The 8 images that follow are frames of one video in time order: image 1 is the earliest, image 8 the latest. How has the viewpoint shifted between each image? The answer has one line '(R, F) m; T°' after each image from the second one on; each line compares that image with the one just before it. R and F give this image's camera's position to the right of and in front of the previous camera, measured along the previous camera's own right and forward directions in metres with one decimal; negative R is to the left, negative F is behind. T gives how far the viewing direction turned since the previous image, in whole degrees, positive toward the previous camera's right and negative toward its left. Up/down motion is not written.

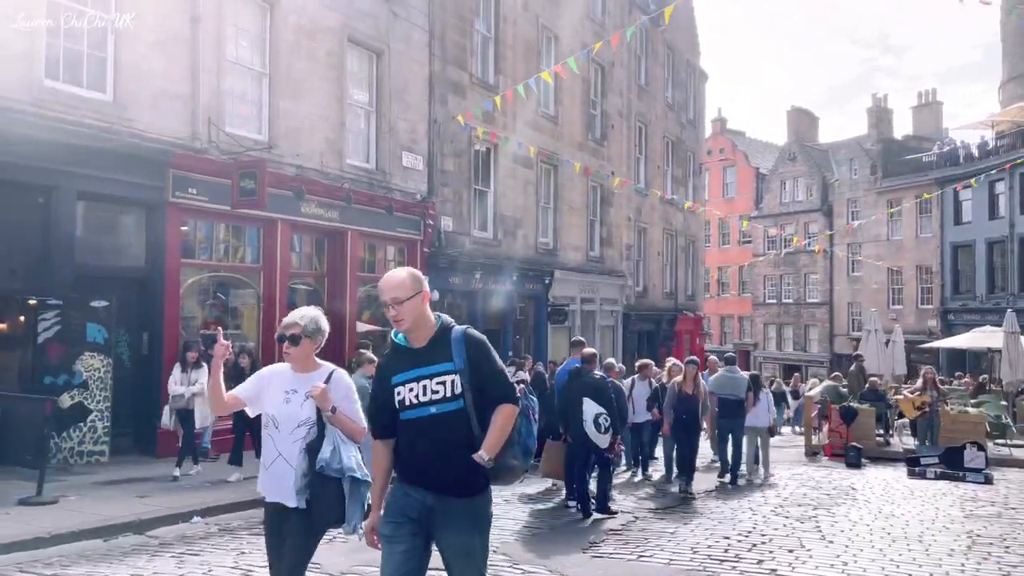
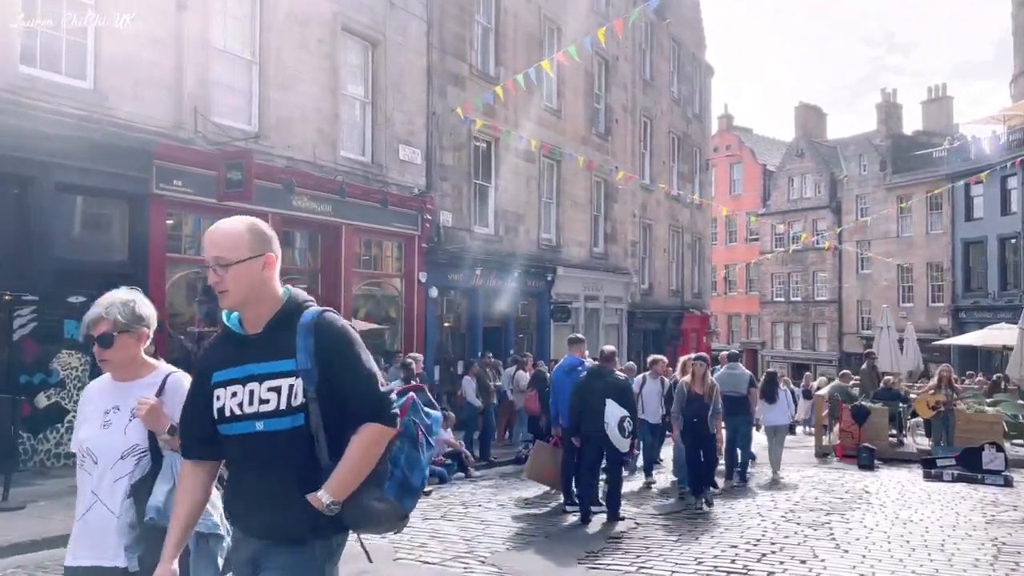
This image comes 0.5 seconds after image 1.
(+0.1, +0.5) m; 0°
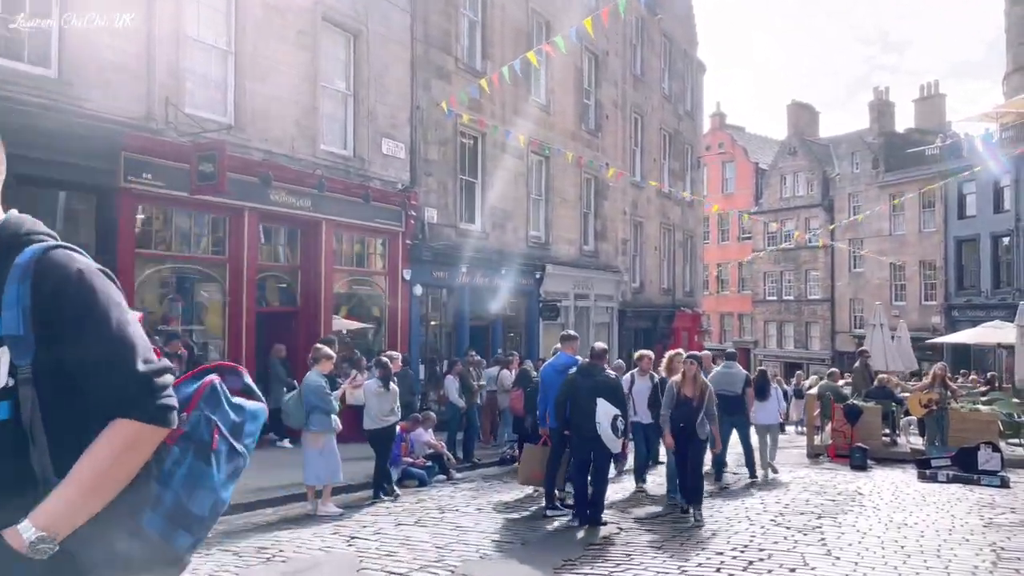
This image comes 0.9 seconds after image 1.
(+0.2, +0.4) m; 0°
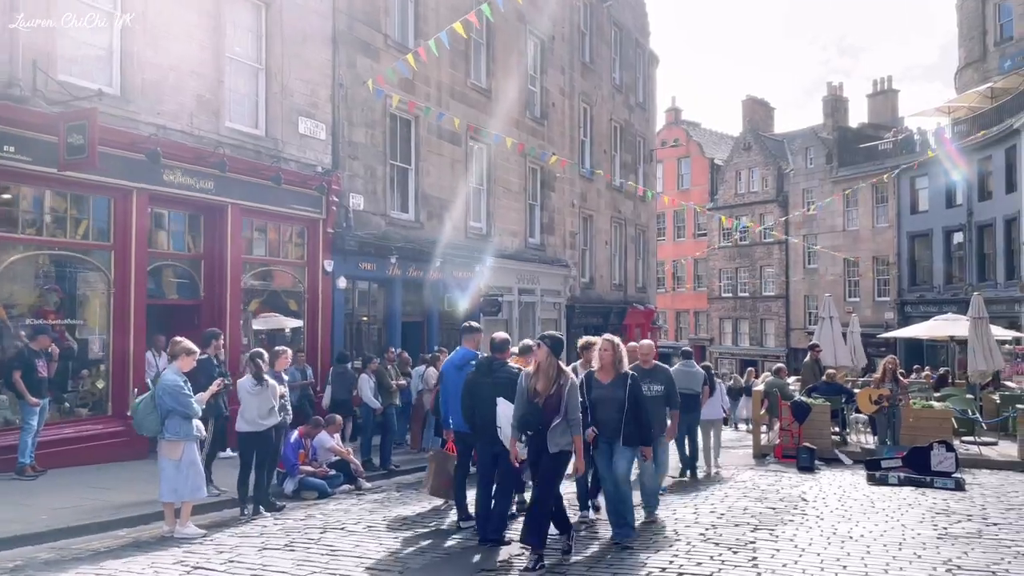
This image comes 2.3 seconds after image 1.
(+0.6, +1.1) m; +3°
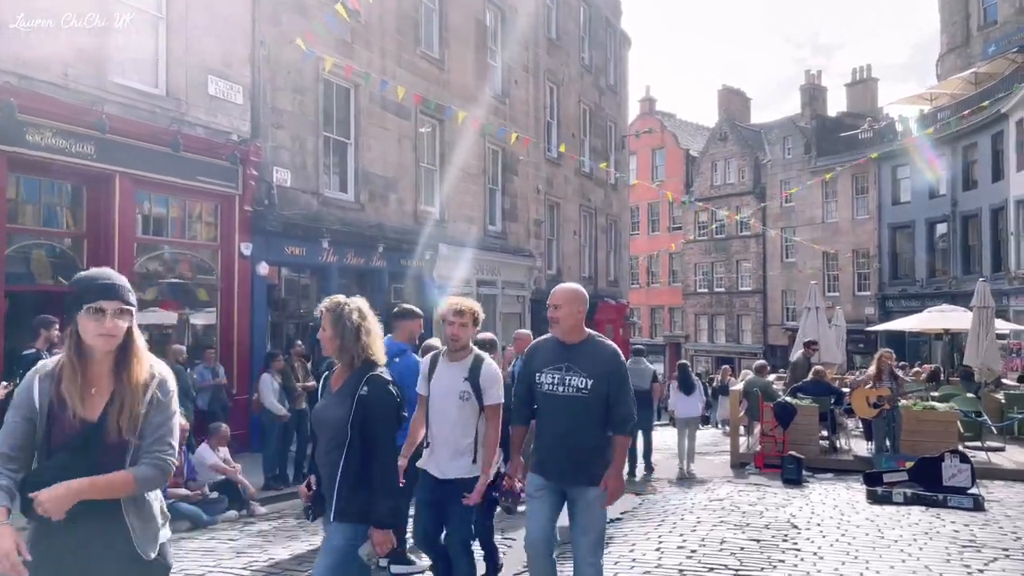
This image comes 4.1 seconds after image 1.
(+0.5, +1.9) m; +2°
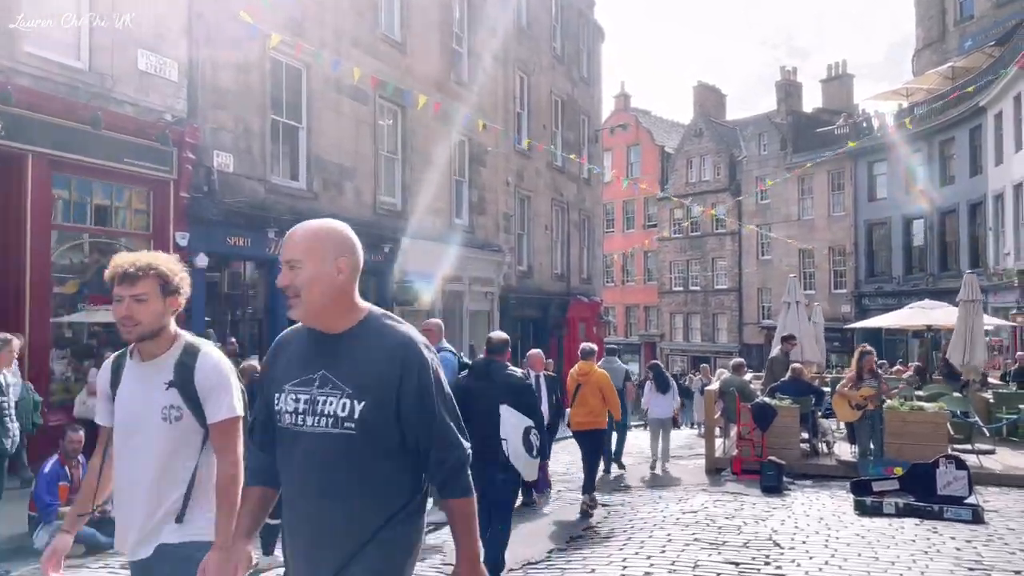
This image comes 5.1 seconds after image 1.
(+0.3, +0.9) m; +2°
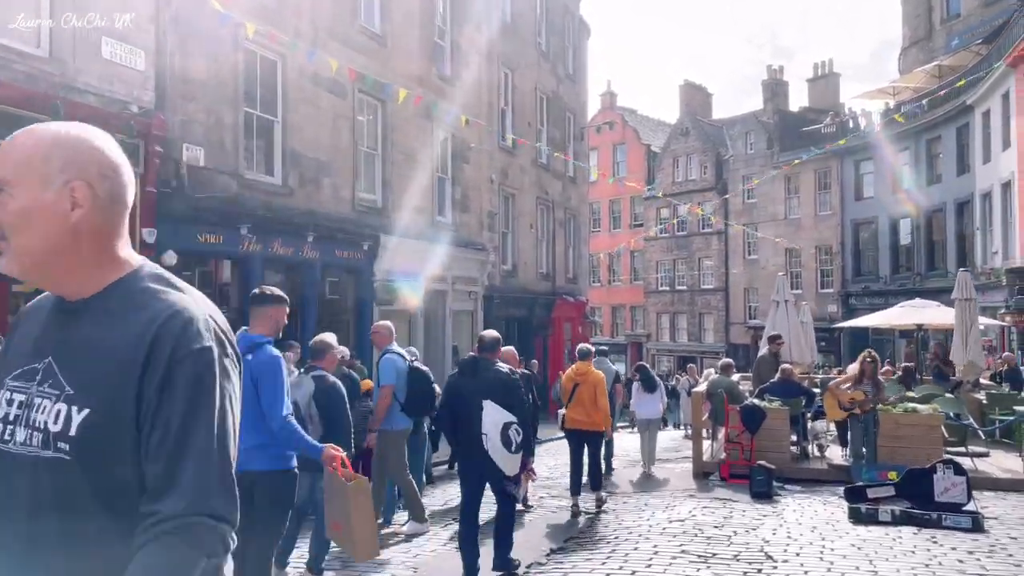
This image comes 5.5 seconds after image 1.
(+0.1, +0.4) m; +1°
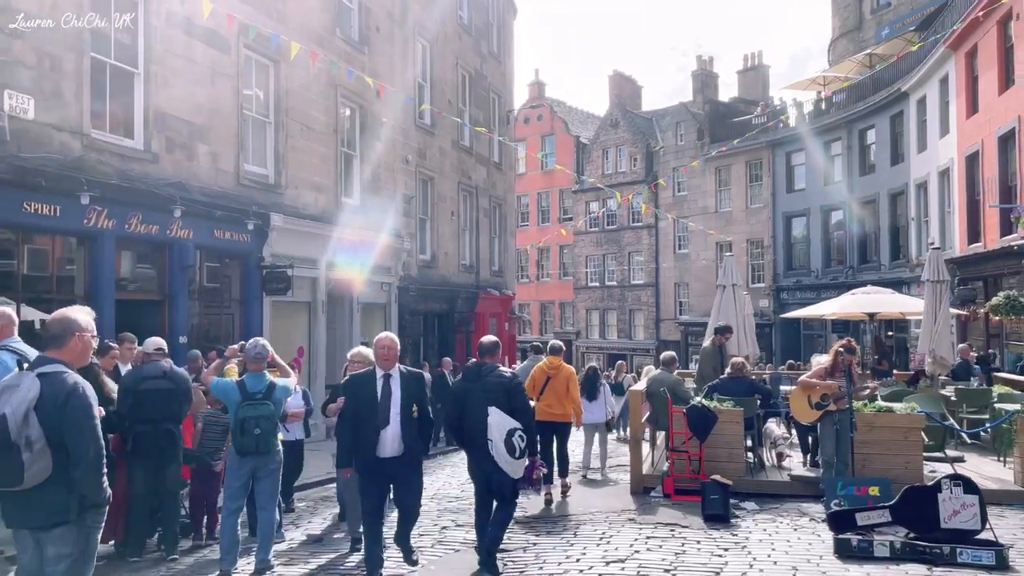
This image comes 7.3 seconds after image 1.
(+0.3, +2.0) m; +5°
